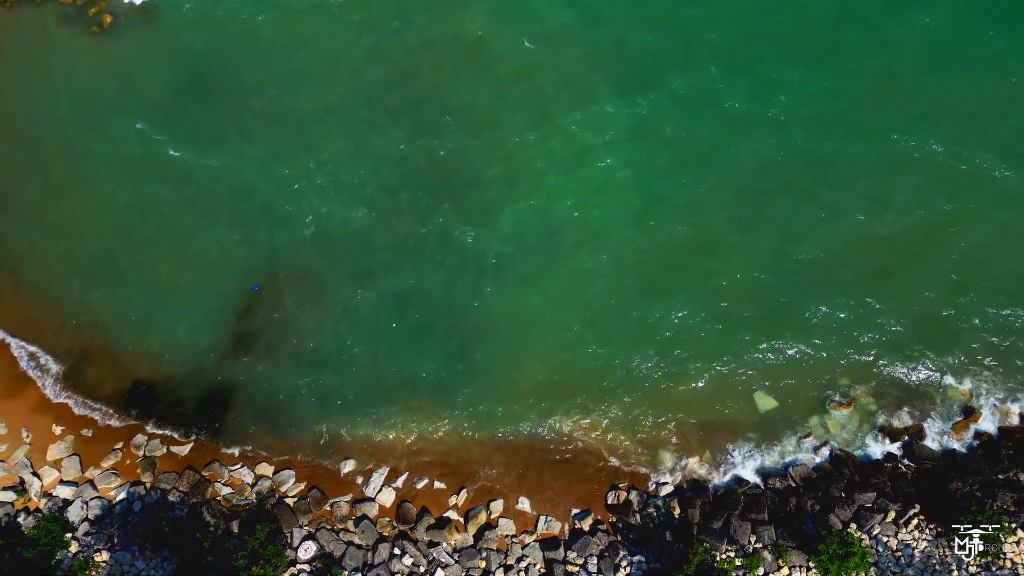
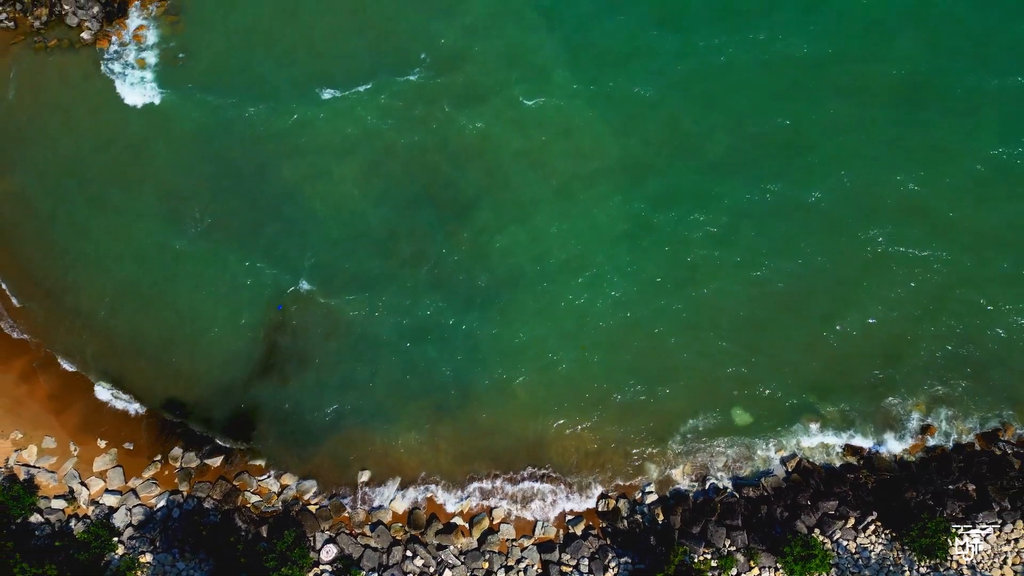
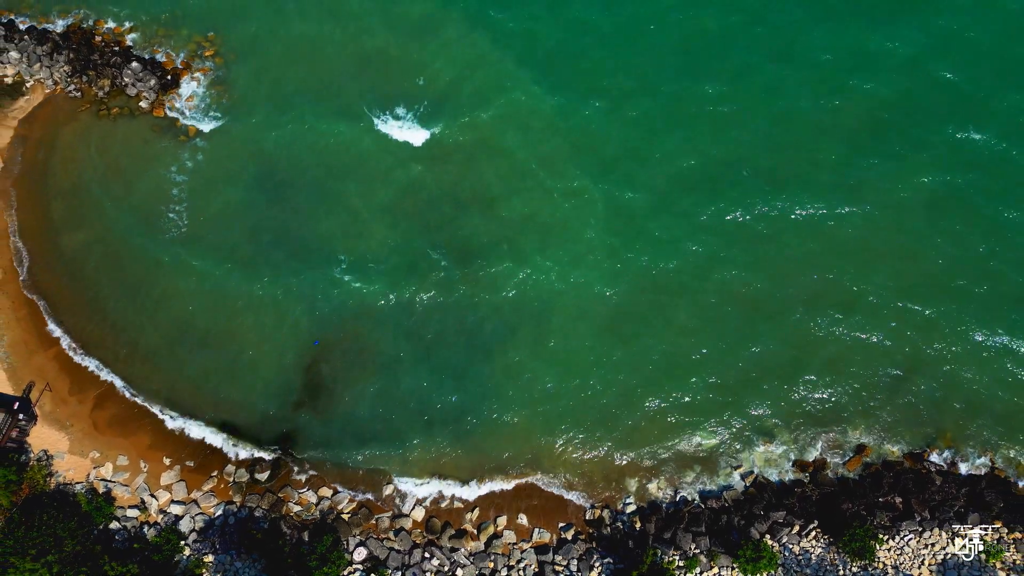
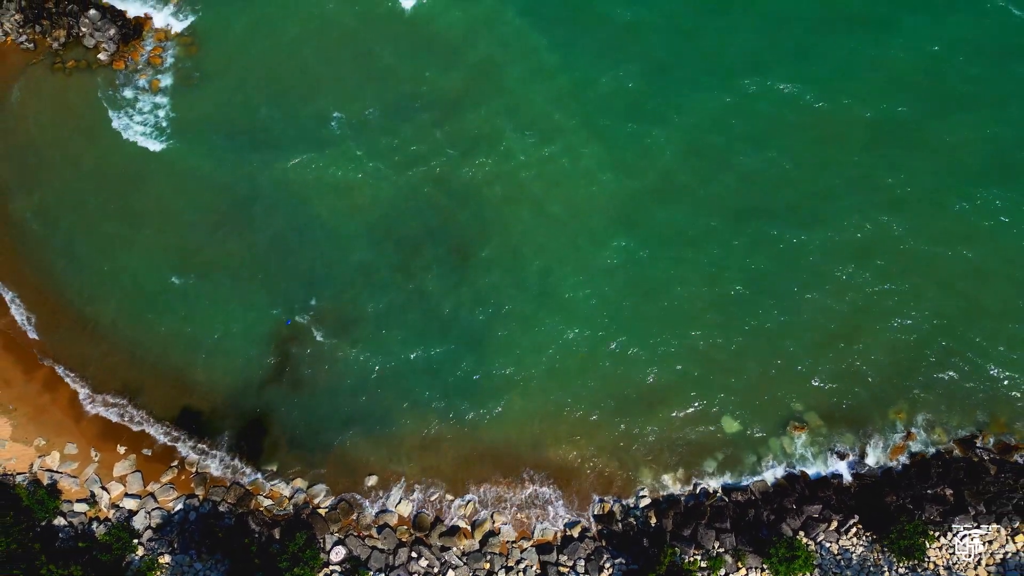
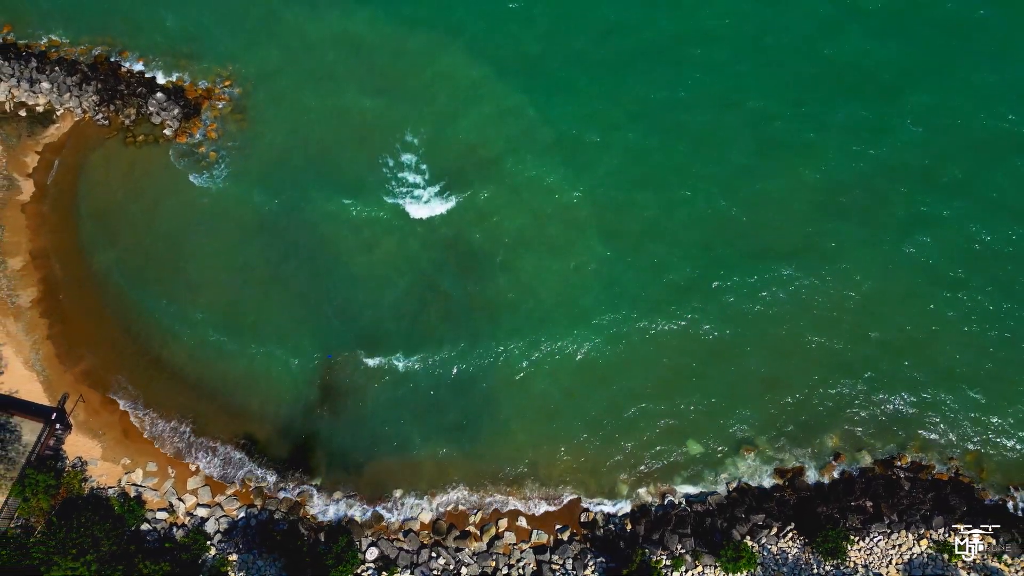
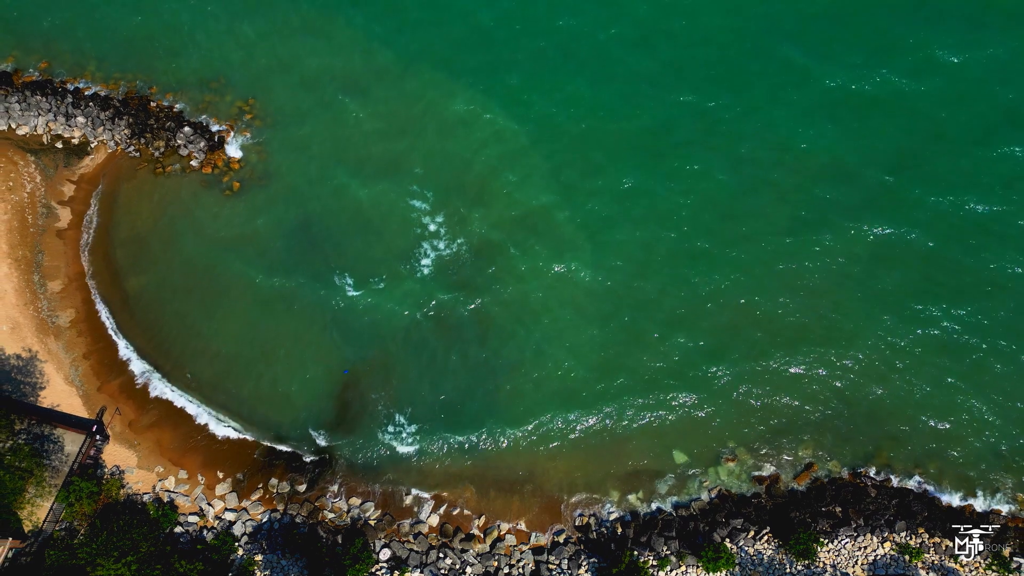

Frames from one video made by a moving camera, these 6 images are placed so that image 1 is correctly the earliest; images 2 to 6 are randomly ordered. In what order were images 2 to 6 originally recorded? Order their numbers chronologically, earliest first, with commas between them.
2, 4, 3, 5, 6
